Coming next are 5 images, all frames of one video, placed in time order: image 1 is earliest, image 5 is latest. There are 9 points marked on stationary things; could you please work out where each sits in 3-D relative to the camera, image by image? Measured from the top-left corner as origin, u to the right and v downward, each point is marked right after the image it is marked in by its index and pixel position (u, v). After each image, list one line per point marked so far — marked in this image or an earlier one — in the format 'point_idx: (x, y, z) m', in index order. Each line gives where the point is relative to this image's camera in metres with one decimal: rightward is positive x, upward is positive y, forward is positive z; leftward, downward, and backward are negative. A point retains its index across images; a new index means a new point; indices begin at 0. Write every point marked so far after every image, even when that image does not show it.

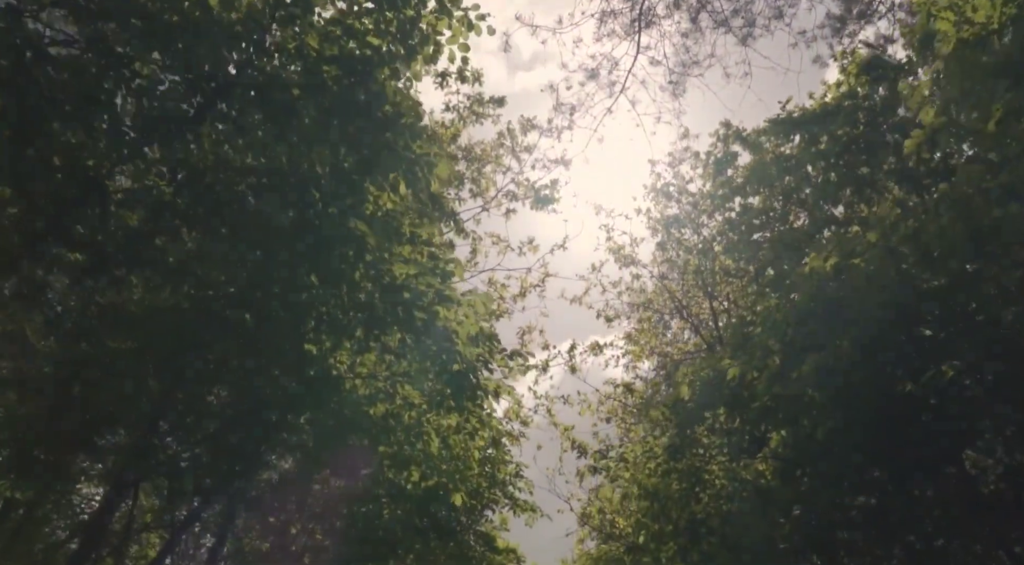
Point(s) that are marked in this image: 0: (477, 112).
0: (-0.7, +3.4, +14.7) m
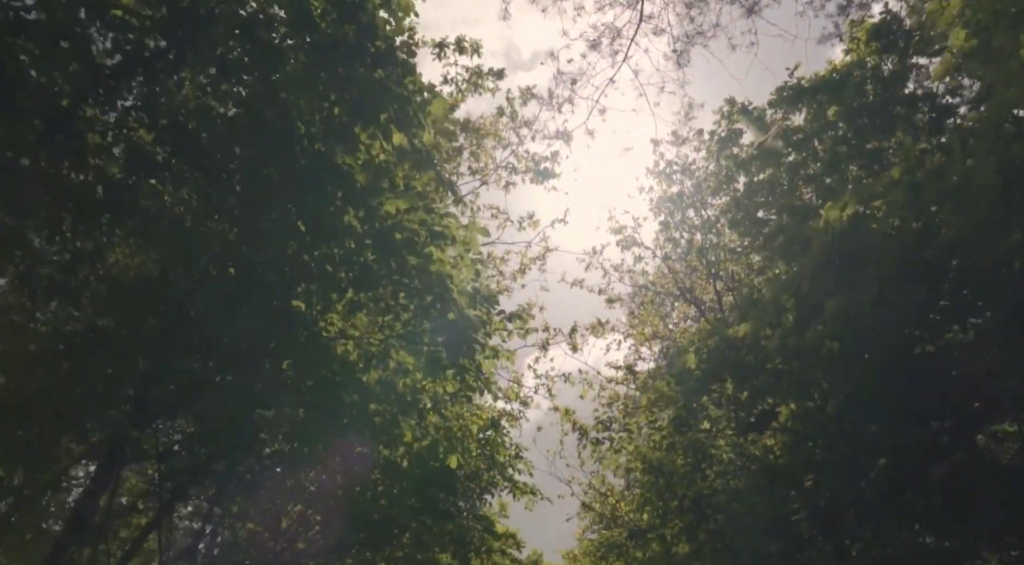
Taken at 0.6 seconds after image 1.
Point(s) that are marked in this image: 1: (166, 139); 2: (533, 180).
0: (-0.7, +3.9, +14.3) m
1: (-3.5, +1.4, +7.4) m
2: (+0.4, +1.9, +13.7) m
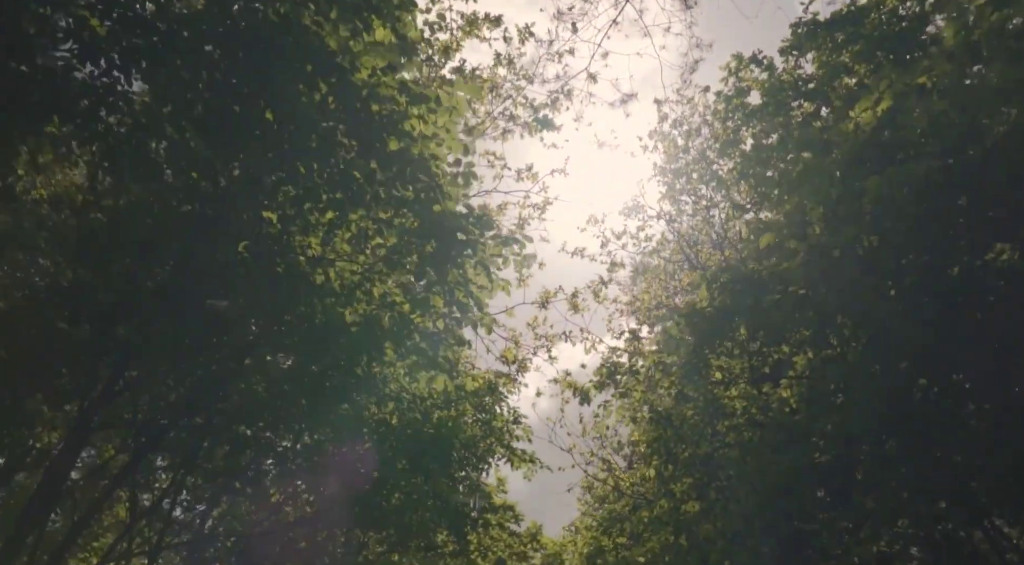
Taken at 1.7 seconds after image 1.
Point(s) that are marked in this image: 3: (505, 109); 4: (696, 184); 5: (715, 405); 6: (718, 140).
0: (-0.7, +4.6, +13.6) m
1: (-3.5, +2.2, +6.7) m
2: (+0.4, +2.7, +13.0) m
3: (-0.1, +3.1, +13.1) m
4: (+4.0, +2.2, +16.1) m
5: (+2.9, -1.8, +10.4) m
6: (+4.4, +3.1, +15.8) m
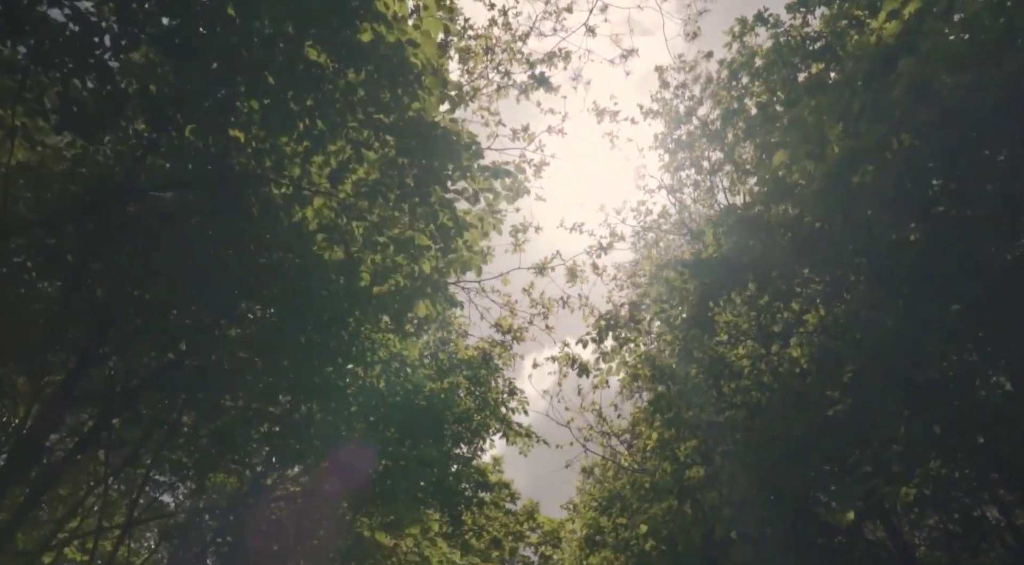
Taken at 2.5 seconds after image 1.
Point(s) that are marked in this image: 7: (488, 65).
0: (-0.8, +5.2, +13.1) m
1: (-3.6, +2.8, +6.2) m
2: (+0.3, +3.3, +12.5) m
3: (-0.2, +3.7, +12.6) m
4: (+4.0, +2.8, +15.5) m
5: (+2.8, -1.2, +9.9) m
6: (+4.3, +3.7, +15.2) m
7: (-0.4, +3.7, +12.7) m
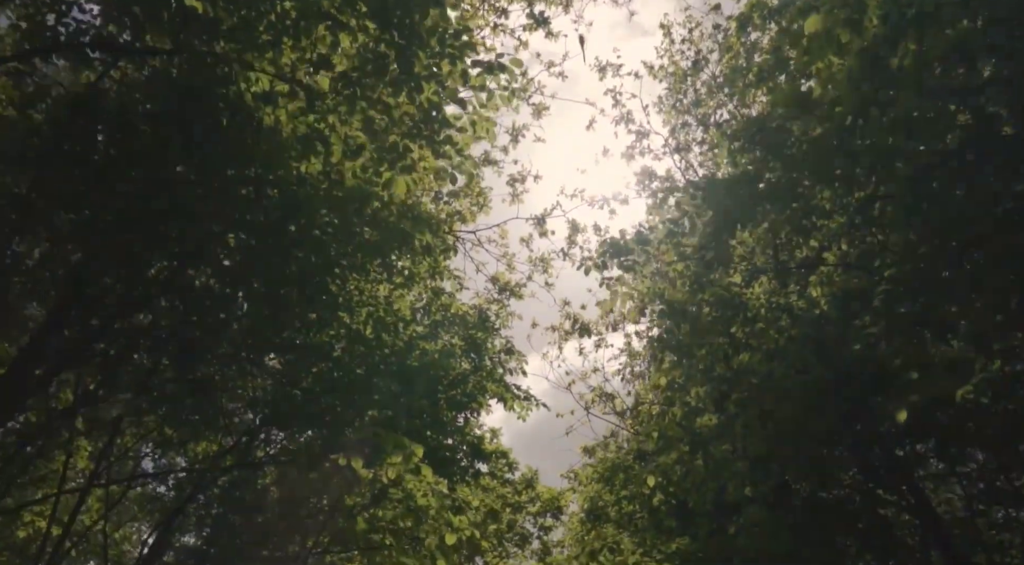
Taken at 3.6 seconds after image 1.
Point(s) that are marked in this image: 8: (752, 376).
0: (-0.9, +5.9, +12.4) m
1: (-3.6, +3.5, +5.5) m
2: (+0.2, +4.0, +11.8) m
3: (-0.2, +4.4, +11.9) m
4: (+3.9, +3.5, +14.9) m
5: (+2.8, -0.4, +9.2) m
6: (+4.3, +4.4, +14.6) m
7: (-0.5, +4.5, +12.1) m
8: (+2.8, -1.2, +8.6) m
